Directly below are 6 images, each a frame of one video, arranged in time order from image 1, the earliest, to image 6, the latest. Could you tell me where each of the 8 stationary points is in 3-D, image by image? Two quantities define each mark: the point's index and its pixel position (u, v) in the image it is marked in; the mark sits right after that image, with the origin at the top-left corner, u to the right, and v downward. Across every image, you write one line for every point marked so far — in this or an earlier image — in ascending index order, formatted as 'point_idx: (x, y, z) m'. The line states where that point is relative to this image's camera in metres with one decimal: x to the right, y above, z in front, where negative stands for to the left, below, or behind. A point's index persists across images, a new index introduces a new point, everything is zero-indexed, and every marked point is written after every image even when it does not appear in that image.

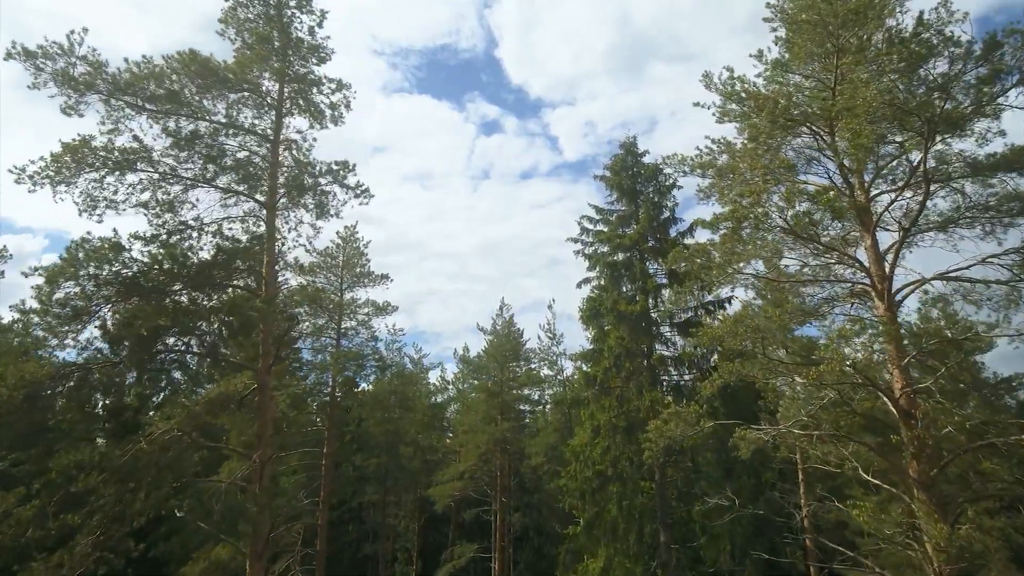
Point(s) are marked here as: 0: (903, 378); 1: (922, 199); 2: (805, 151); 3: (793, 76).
0: (+5.5, -1.2, +9.4) m
1: (+5.8, +1.2, +9.4) m
2: (+4.6, +2.3, +10.7) m
3: (+4.4, +3.3, +10.4) m
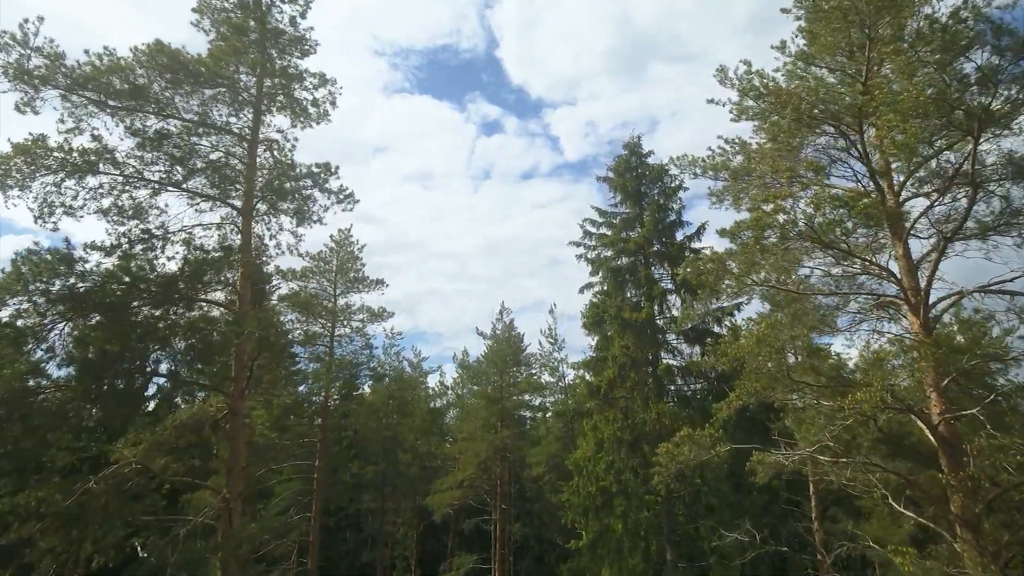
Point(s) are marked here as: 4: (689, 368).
0: (+5.5, -1.4, +8.5) m
1: (+5.8, +1.1, +8.6) m
2: (+4.6, +2.1, +9.9) m
3: (+4.3, +3.1, +9.6) m
4: (+5.2, -2.3, +19.4) m
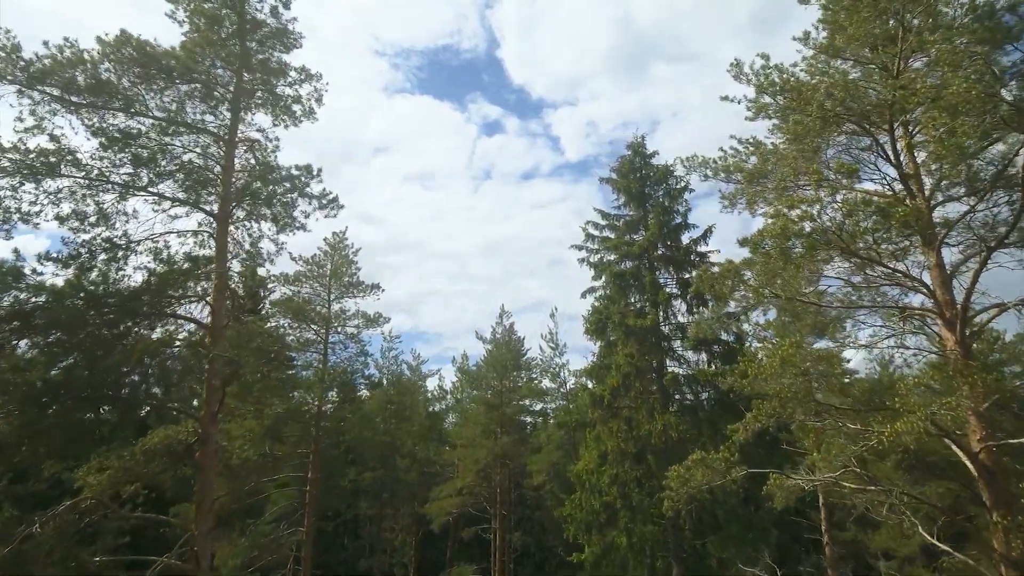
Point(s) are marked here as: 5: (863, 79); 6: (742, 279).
0: (+5.5, -1.6, +7.7) m
1: (+5.8, +0.9, +7.8) m
2: (+4.6, +1.9, +9.1) m
3: (+4.3, +3.0, +8.8) m
4: (+5.1, -2.5, +18.7) m
5: (+4.5, +2.7, +8.6) m
6: (+3.2, +0.1, +9.3) m
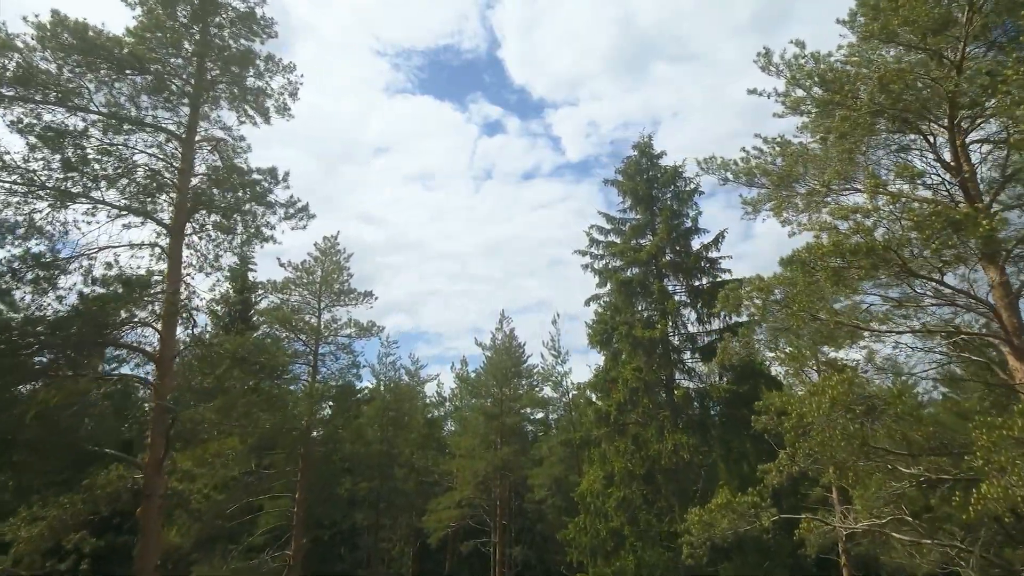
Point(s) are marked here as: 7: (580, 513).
0: (+5.5, -1.8, +6.6) m
1: (+5.7, +0.7, +6.6) m
2: (+4.6, +1.7, +8.0) m
3: (+4.3, +2.7, +7.7) m
4: (+5.1, -2.7, +17.5) m
5: (+4.5, +2.5, +7.5) m
6: (+3.2, -0.1, +8.1) m
7: (+1.9, -6.3, +18.8) m
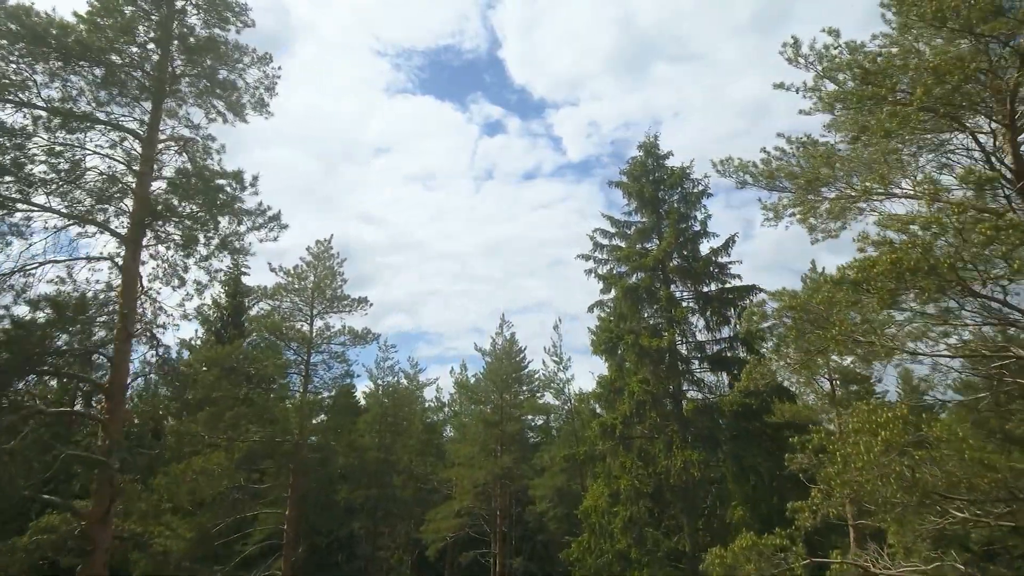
0: (+5.5, -2.0, +5.7) m
1: (+5.7, +0.5, +5.8) m
2: (+4.6, +1.5, +7.1) m
3: (+4.3, +2.5, +6.8) m
4: (+5.2, -2.9, +16.7) m
5: (+4.5, +2.3, +6.6) m
6: (+3.2, -0.3, +7.2) m
7: (+1.9, -6.5, +17.9) m
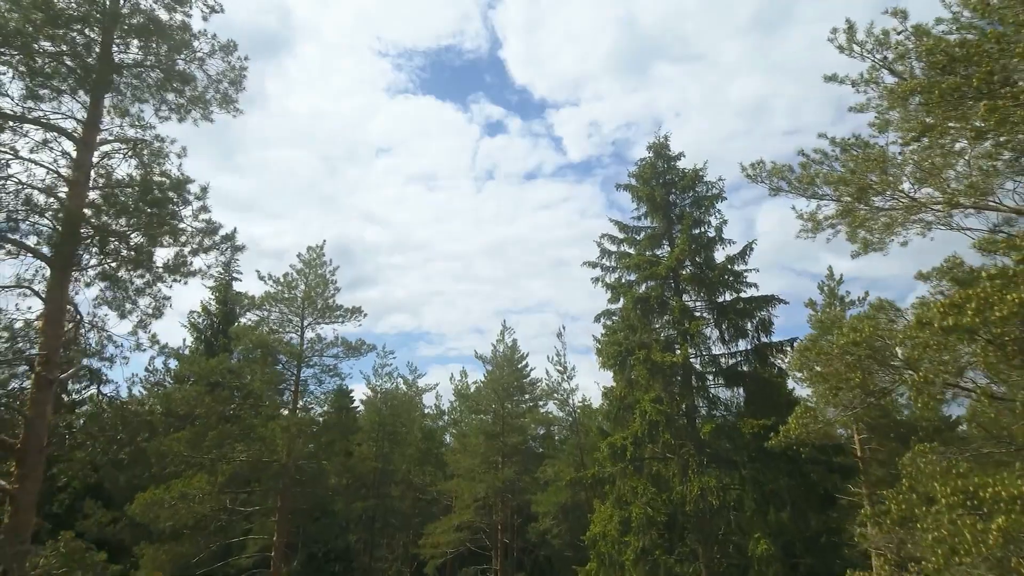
0: (+5.5, -2.3, +4.5) m
1: (+5.8, +0.2, +4.6) m
2: (+4.6, +1.2, +5.9) m
3: (+4.4, +2.3, +5.6) m
4: (+5.2, -3.2, +15.5) m
5: (+4.6, +2.0, +5.4) m
6: (+3.2, -0.6, +6.1) m
7: (+2.0, -6.8, +16.8) m
